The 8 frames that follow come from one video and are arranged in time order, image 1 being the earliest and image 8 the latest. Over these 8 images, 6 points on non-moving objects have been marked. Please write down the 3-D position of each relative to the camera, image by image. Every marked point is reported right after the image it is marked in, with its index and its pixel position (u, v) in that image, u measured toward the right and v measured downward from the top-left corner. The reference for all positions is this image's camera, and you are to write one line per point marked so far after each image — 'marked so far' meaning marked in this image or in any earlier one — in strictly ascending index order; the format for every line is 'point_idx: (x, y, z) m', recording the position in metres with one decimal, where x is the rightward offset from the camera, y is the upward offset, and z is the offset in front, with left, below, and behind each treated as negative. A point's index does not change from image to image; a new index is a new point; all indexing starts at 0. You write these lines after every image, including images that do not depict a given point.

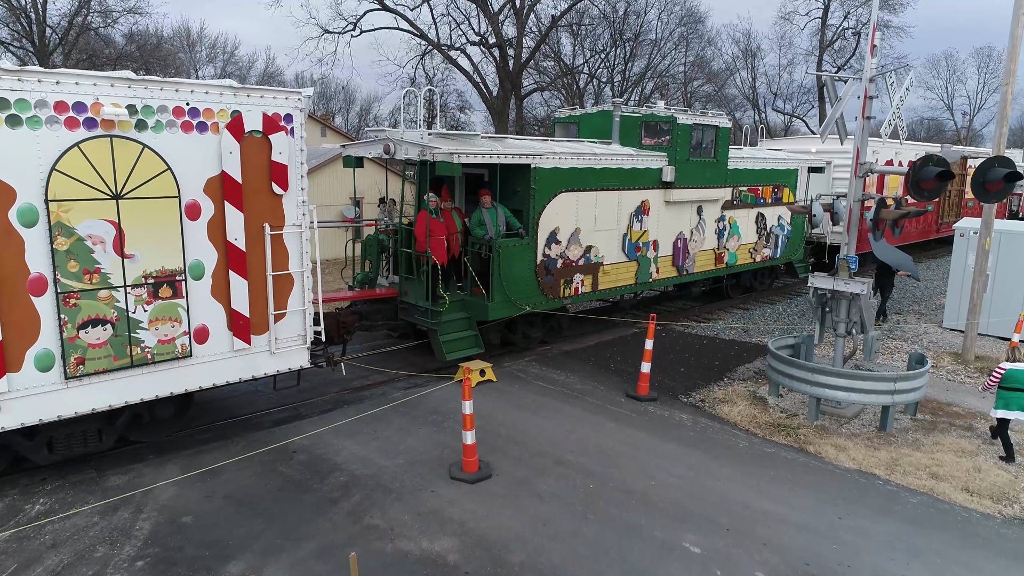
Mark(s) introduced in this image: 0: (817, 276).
0: (+3.2, +0.1, +8.2) m
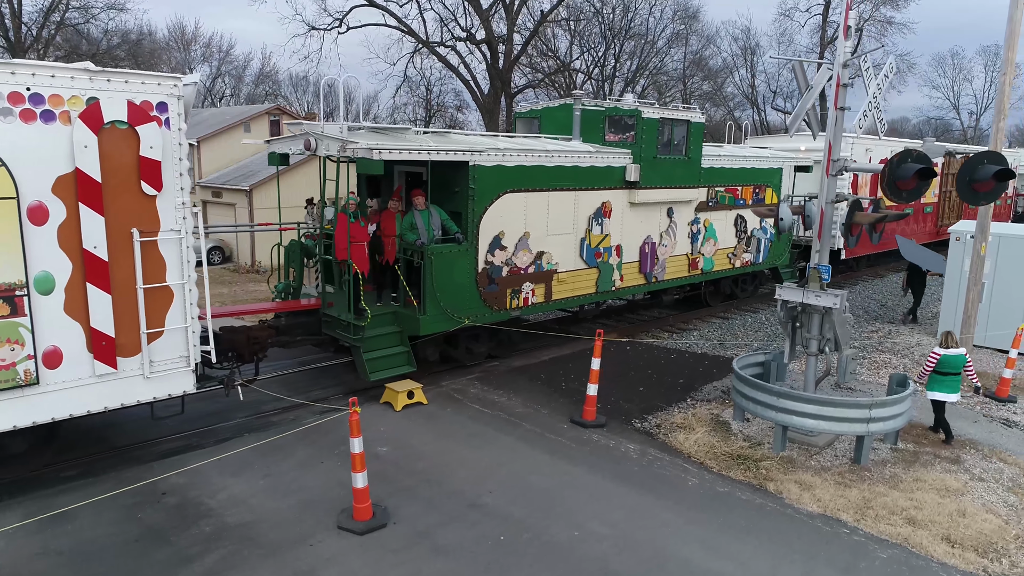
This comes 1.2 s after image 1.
0: (+2.6, 0.0, +7.3) m
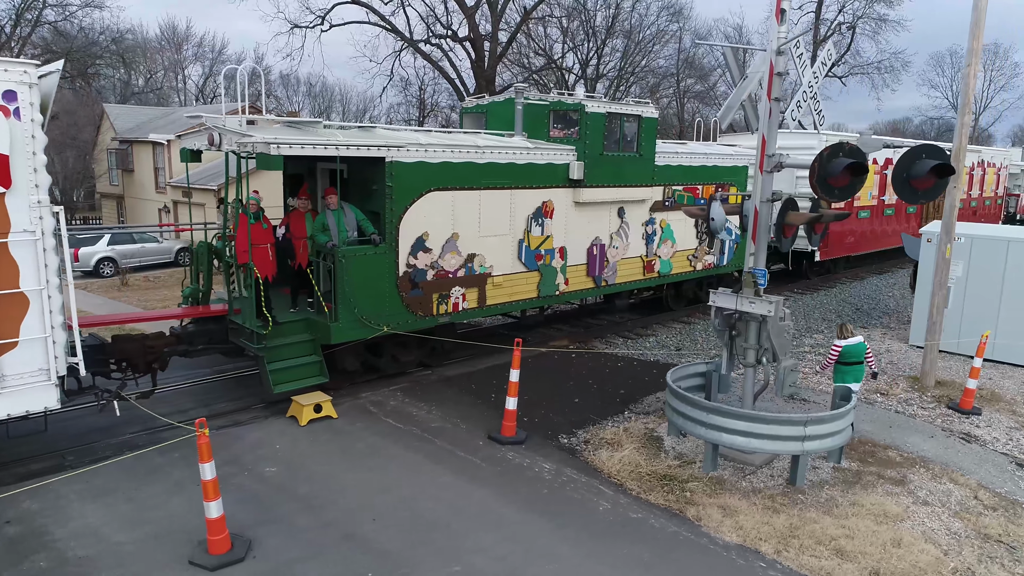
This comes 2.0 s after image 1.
0: (+1.8, 0.0, +6.7) m
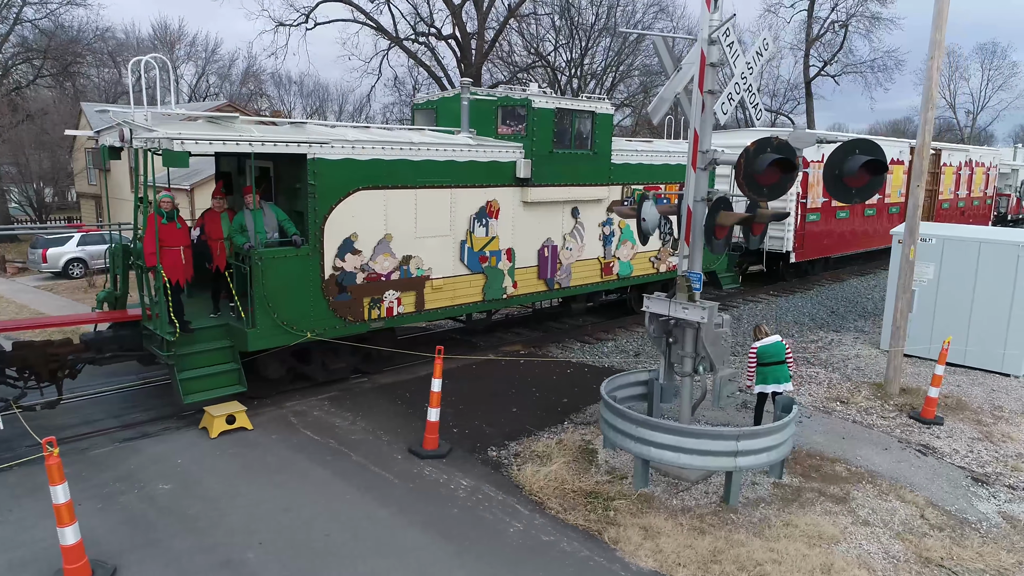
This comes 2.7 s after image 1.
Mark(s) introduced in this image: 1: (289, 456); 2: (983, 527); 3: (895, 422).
0: (+1.1, -0.1, +6.3) m
1: (-1.8, -1.4, +6.3) m
2: (+3.6, -1.8, +5.9) m
3: (+4.1, -1.4, +8.3) m
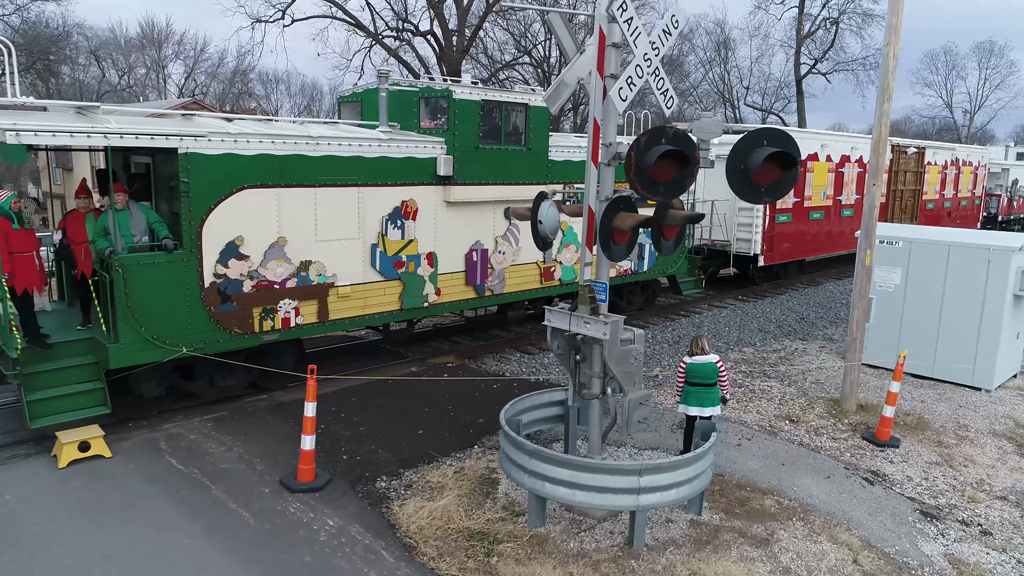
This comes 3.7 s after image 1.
0: (+0.3, -0.2, +5.6) m
1: (-2.7, -1.4, +5.5) m
2: (+2.8, -1.9, +5.2) m
3: (+3.3, -1.5, +7.5) m
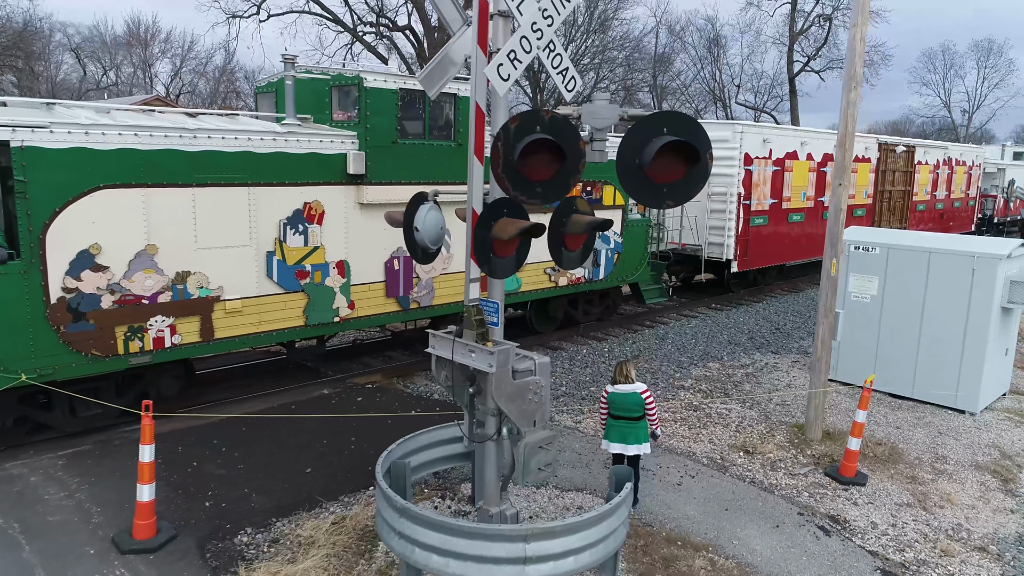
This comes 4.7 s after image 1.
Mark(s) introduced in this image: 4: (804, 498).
0: (-0.5, -0.3, +4.7) m
1: (-3.4, -1.6, +4.6) m
2: (+2.0, -2.0, +4.2) m
3: (+2.5, -1.6, +6.6) m
4: (+2.4, -1.7, +6.3) m
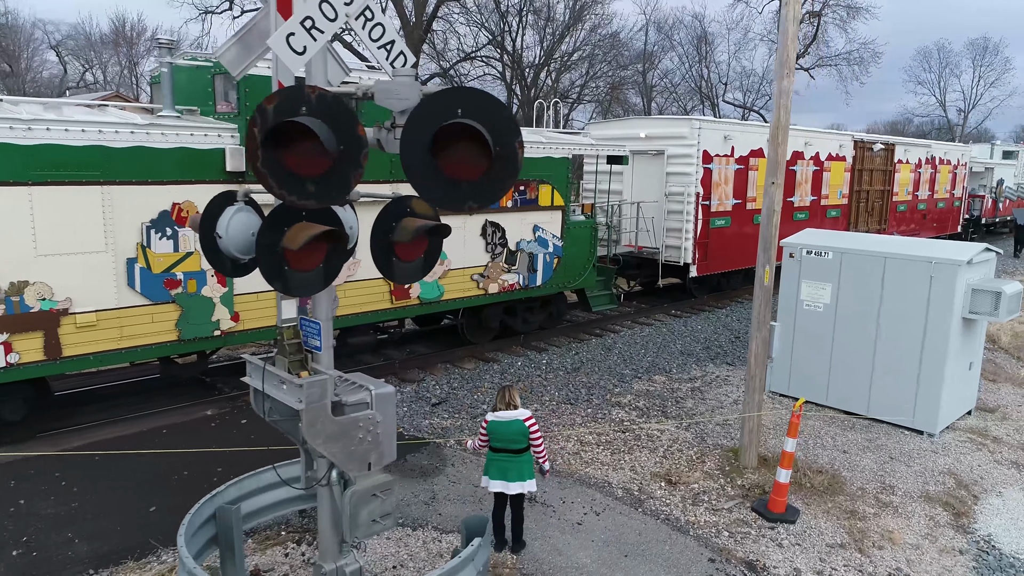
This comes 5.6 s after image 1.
0: (-1.3, -0.4, +3.9) m
1: (-4.3, -1.7, +3.9) m
2: (+1.1, -2.1, +3.5) m
3: (+1.6, -1.7, +5.9) m
4: (+1.5, -1.8, +5.5) m
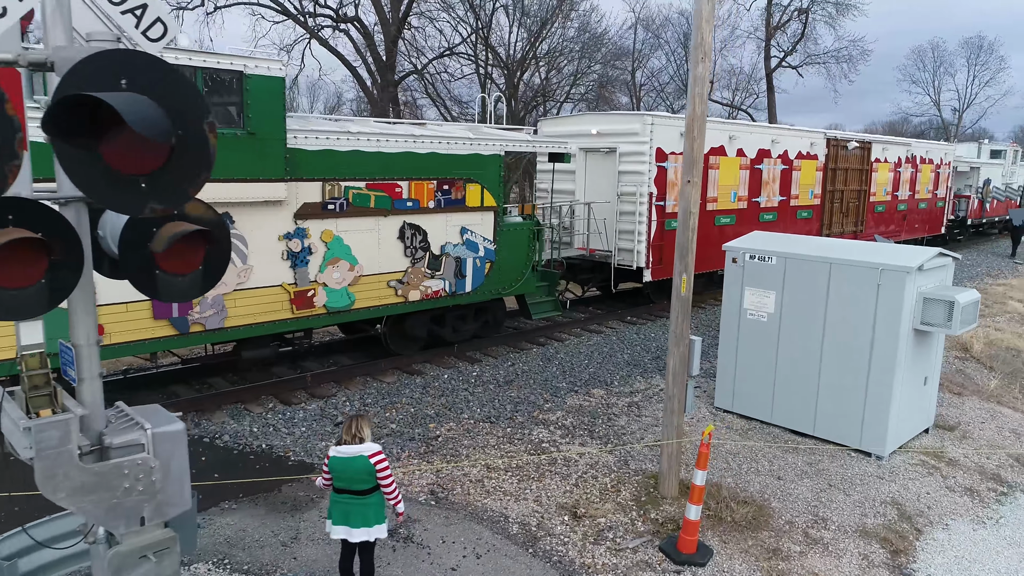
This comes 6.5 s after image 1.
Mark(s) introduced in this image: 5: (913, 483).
0: (-2.2, -0.5, +3.3) m
1: (-5.1, -1.7, +3.2) m
2: (+0.3, -2.2, +2.8) m
3: (+0.8, -1.8, +5.2) m
4: (+0.7, -1.9, +4.8) m
5: (+3.5, -1.7, +6.8) m
